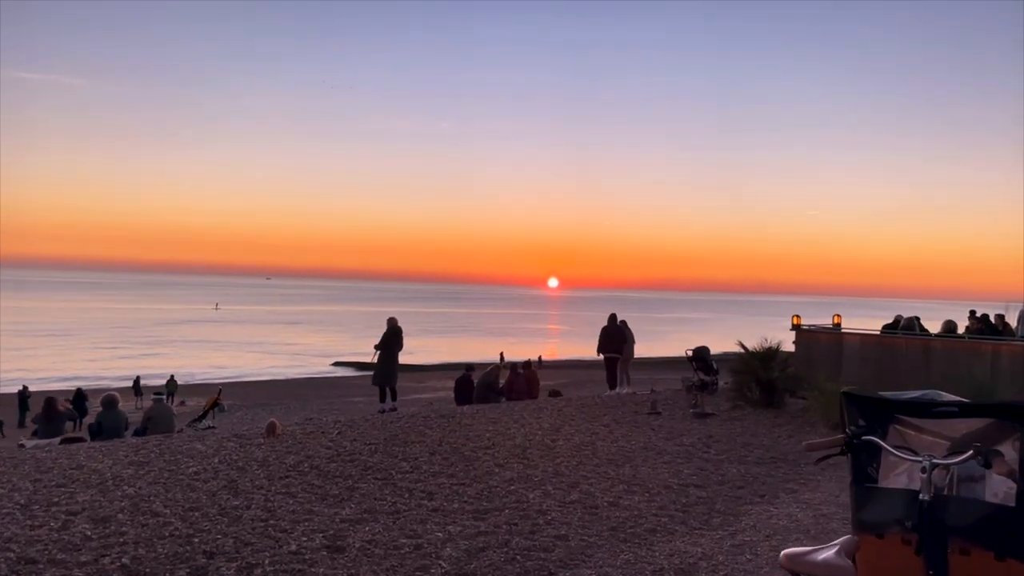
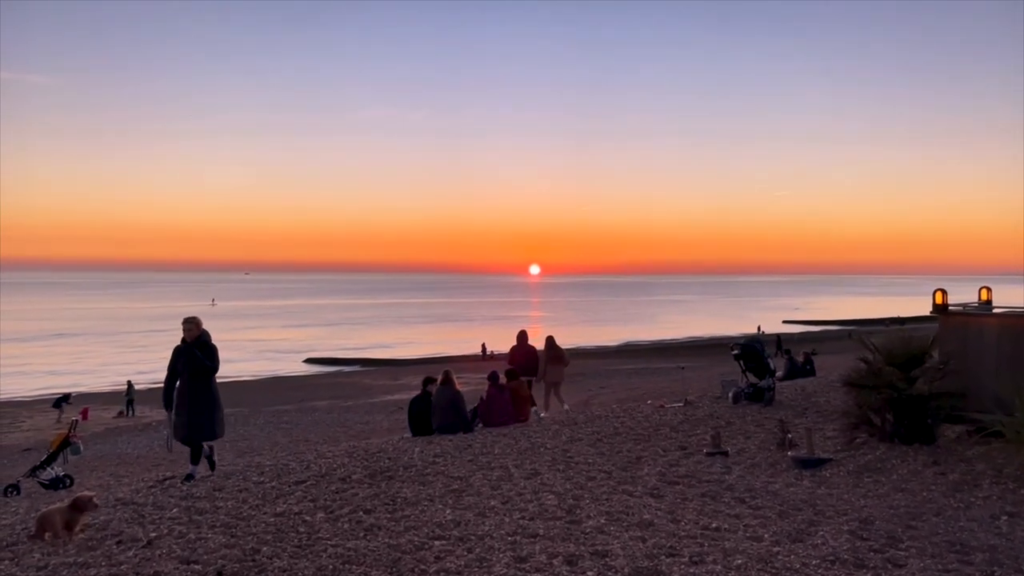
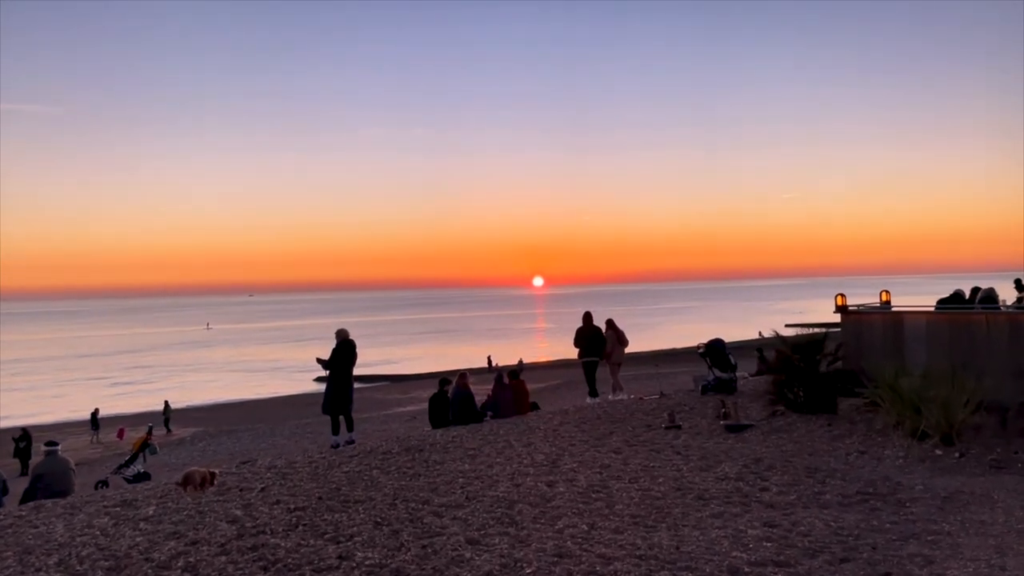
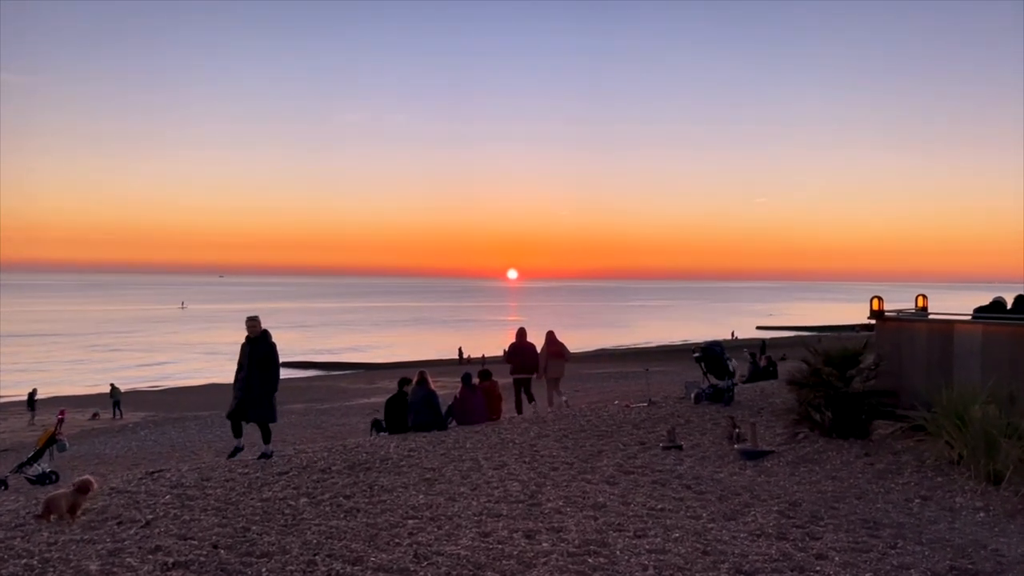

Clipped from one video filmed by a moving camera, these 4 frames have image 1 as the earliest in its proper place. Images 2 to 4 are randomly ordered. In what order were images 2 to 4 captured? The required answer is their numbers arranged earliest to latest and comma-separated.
3, 4, 2
